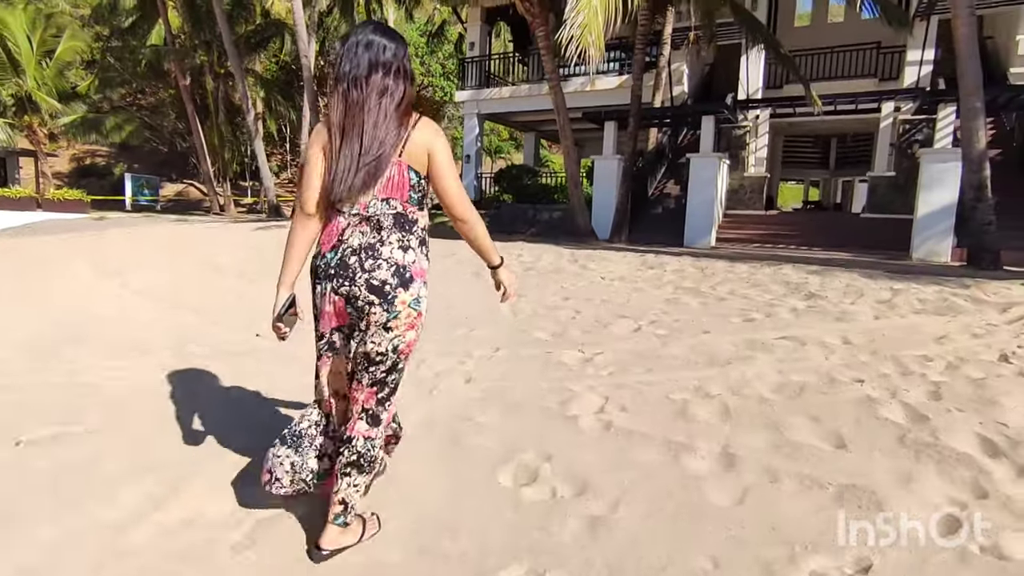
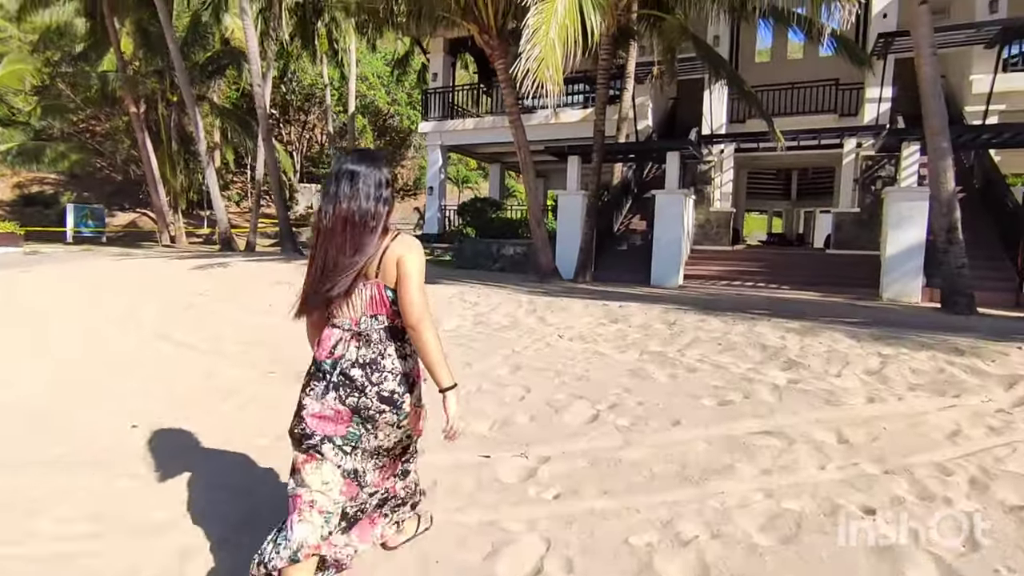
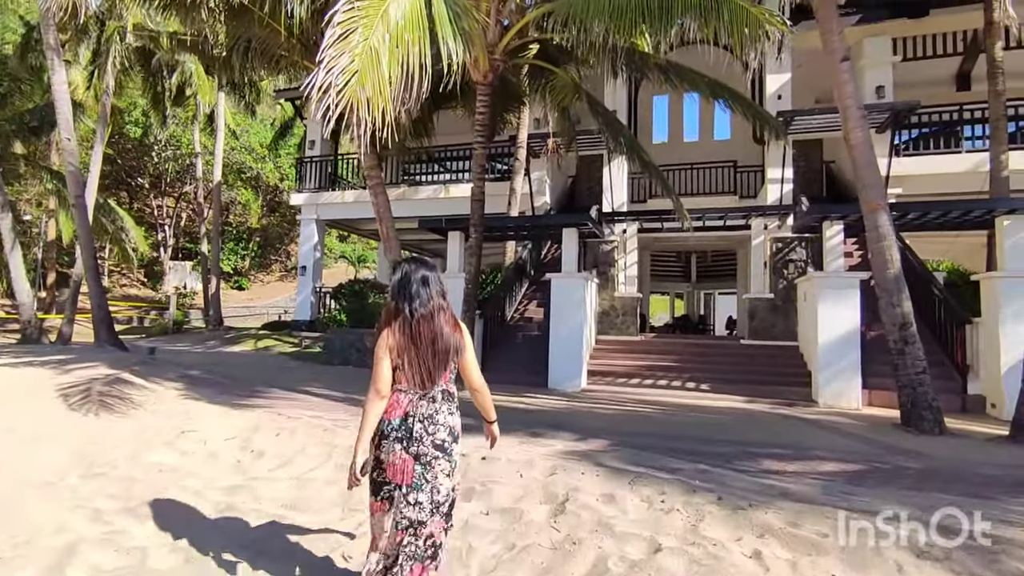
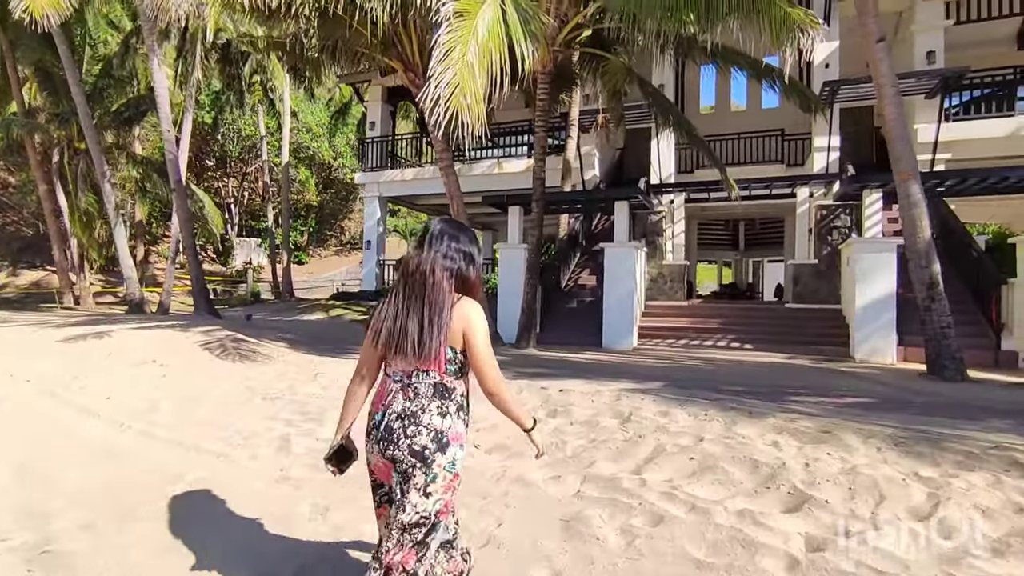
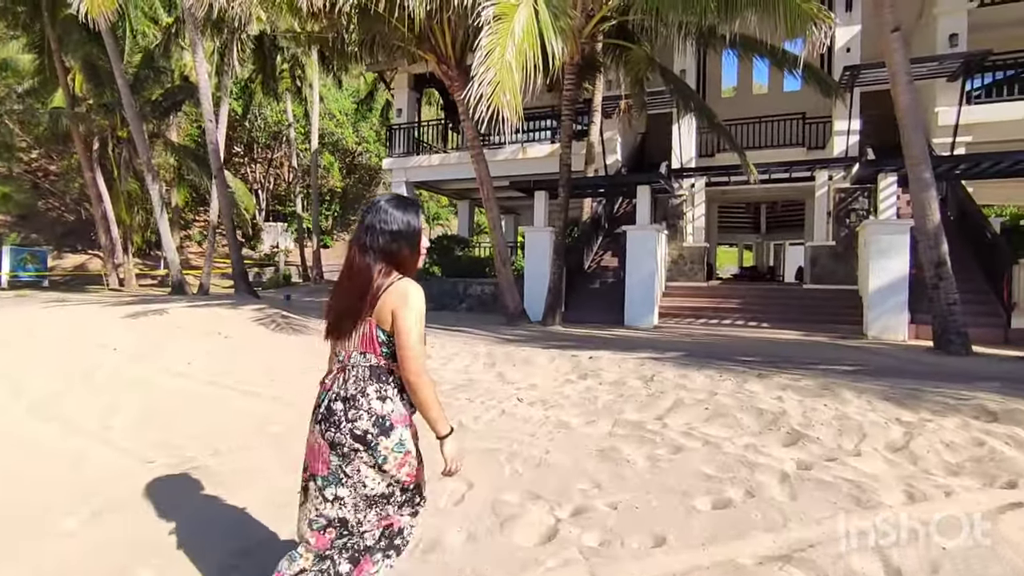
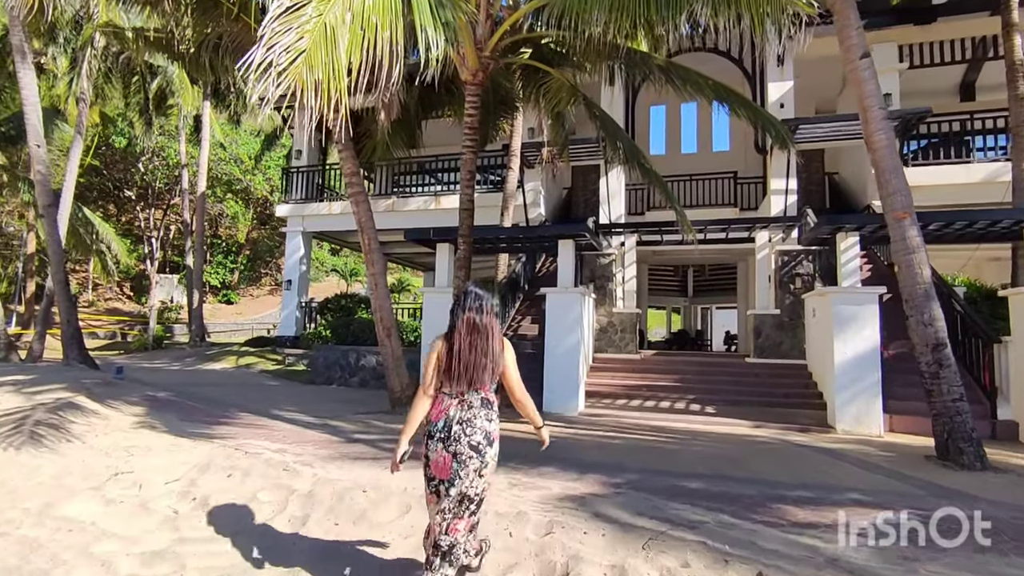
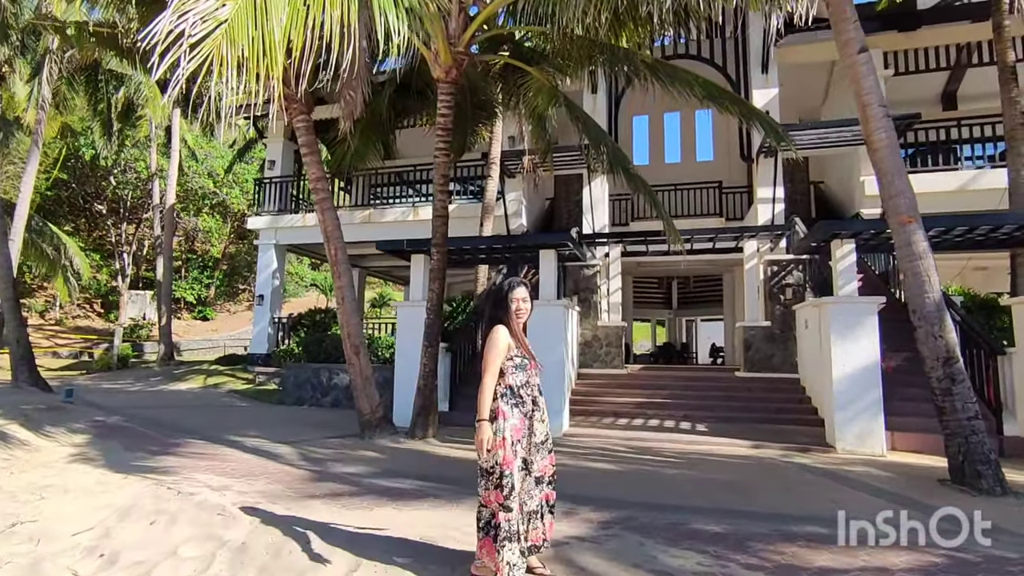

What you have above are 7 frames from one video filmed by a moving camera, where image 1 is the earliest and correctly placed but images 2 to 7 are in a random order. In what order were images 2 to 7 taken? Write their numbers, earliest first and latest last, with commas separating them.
2, 5, 4, 3, 6, 7
